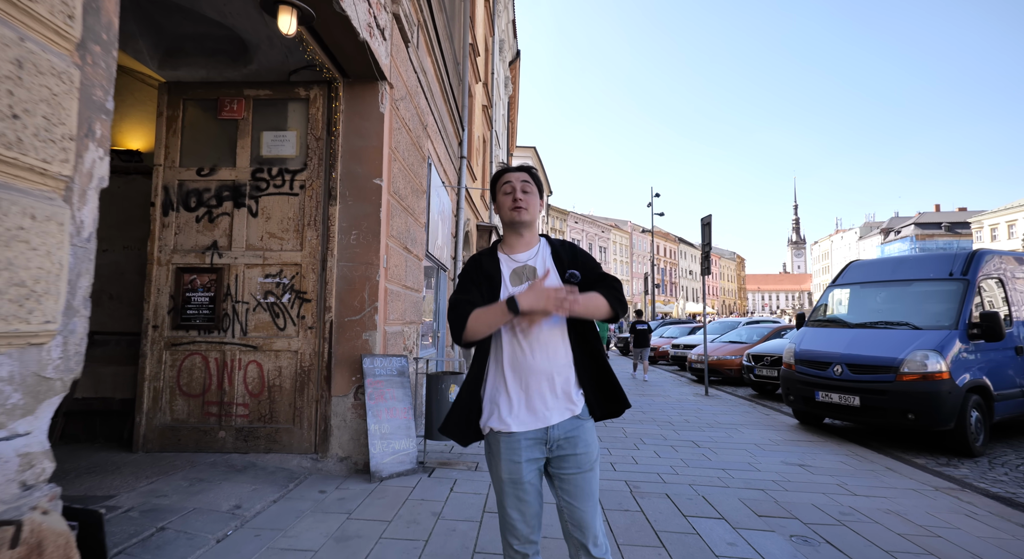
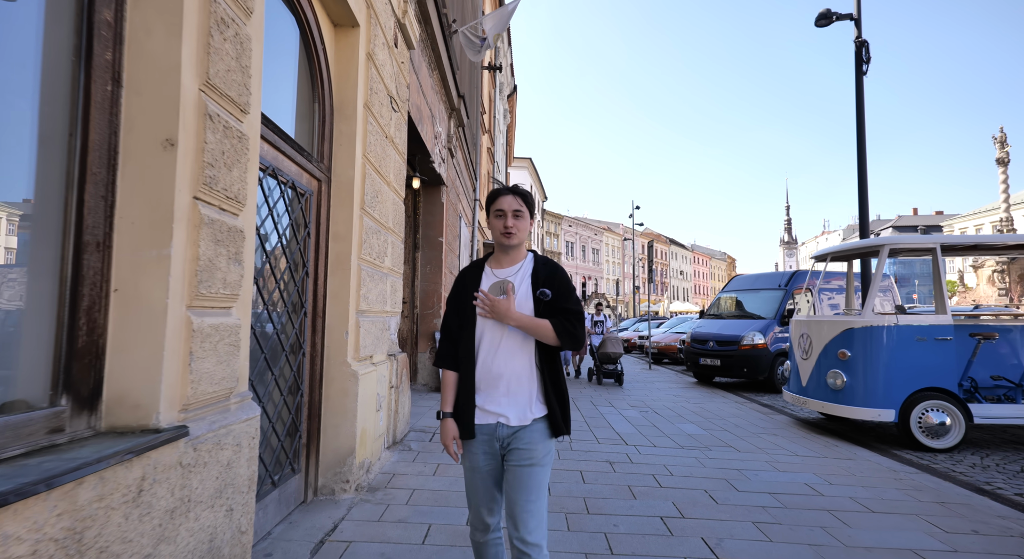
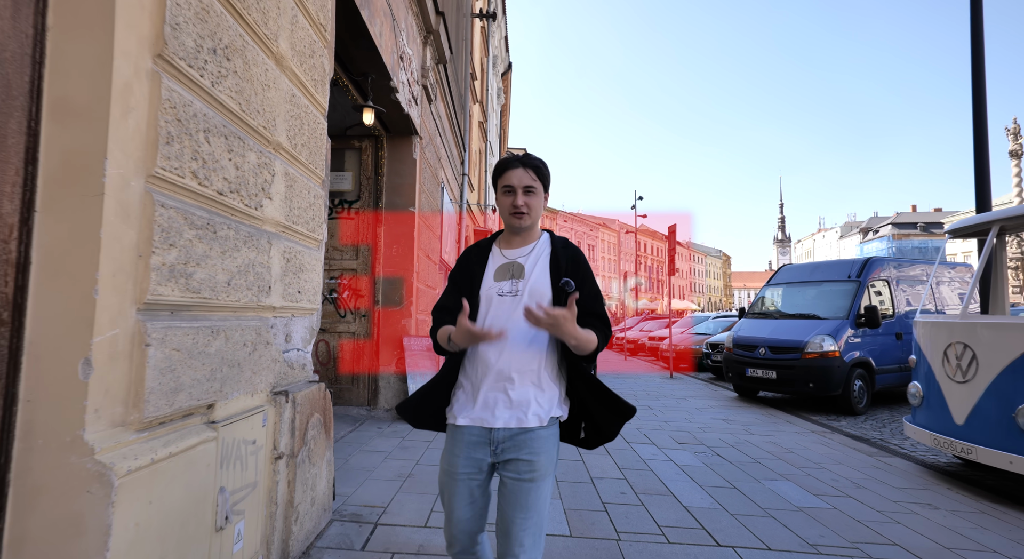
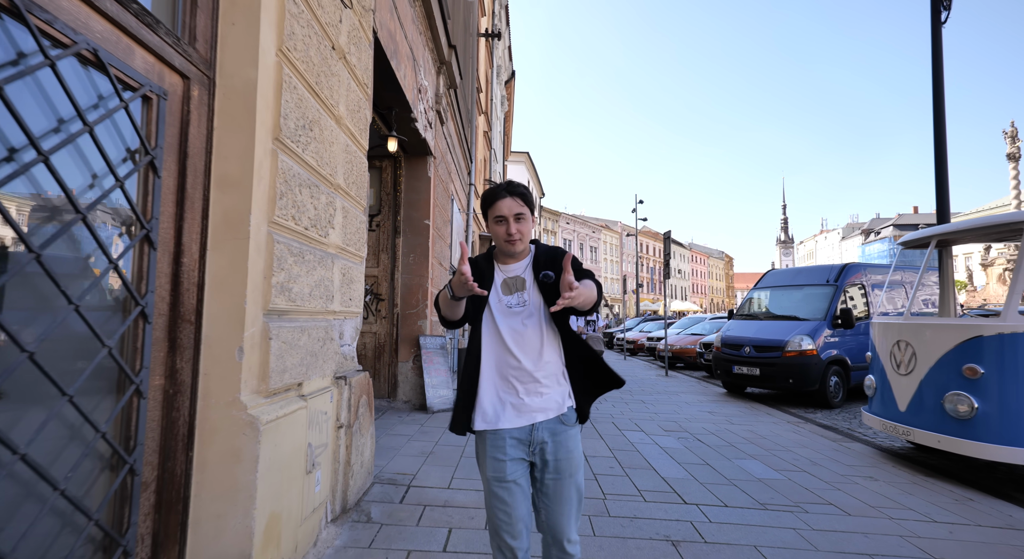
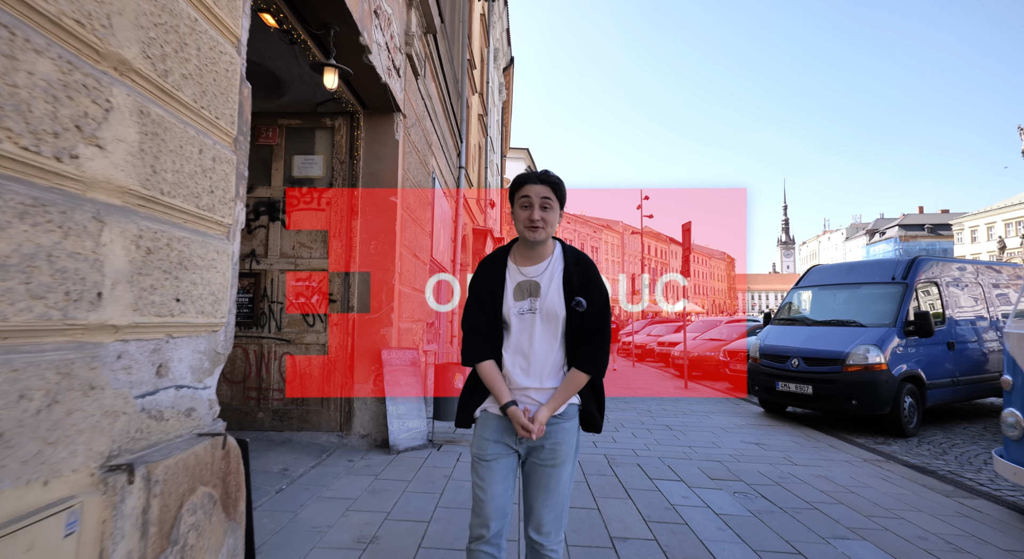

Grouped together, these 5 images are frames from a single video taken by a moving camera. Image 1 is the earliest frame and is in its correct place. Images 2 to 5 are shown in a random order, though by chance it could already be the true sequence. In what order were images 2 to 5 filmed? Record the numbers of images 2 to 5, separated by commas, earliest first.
5, 3, 4, 2
